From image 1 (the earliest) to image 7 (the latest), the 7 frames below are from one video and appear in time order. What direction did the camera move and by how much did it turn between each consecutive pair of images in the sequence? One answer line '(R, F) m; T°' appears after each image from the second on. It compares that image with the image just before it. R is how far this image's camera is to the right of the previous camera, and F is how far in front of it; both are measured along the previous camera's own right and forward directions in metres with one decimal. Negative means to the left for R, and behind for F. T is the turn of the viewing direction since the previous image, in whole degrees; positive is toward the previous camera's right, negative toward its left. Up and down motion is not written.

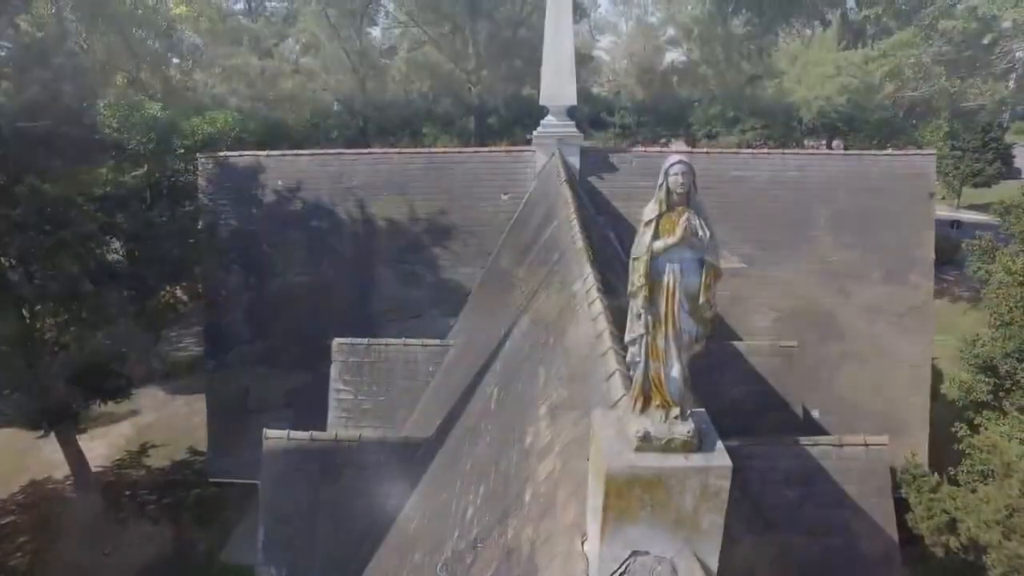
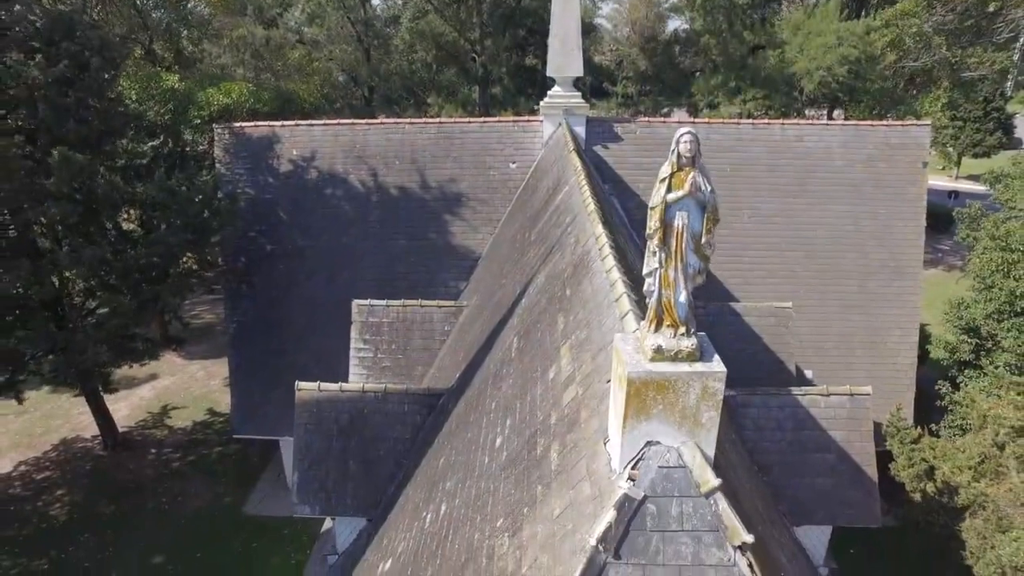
(-0.2, -0.6) m; 0°
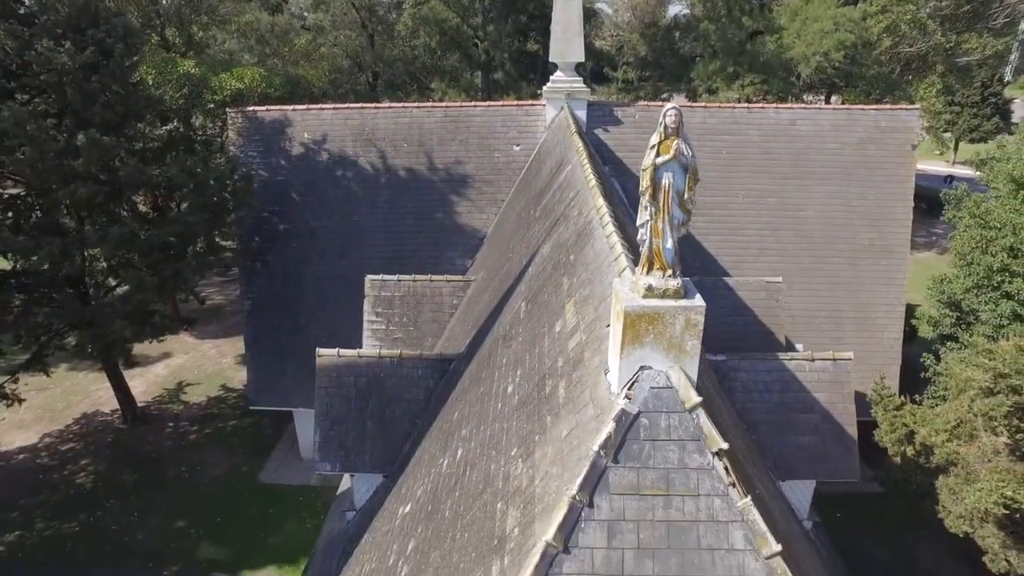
(-0.1, -0.6) m; 0°
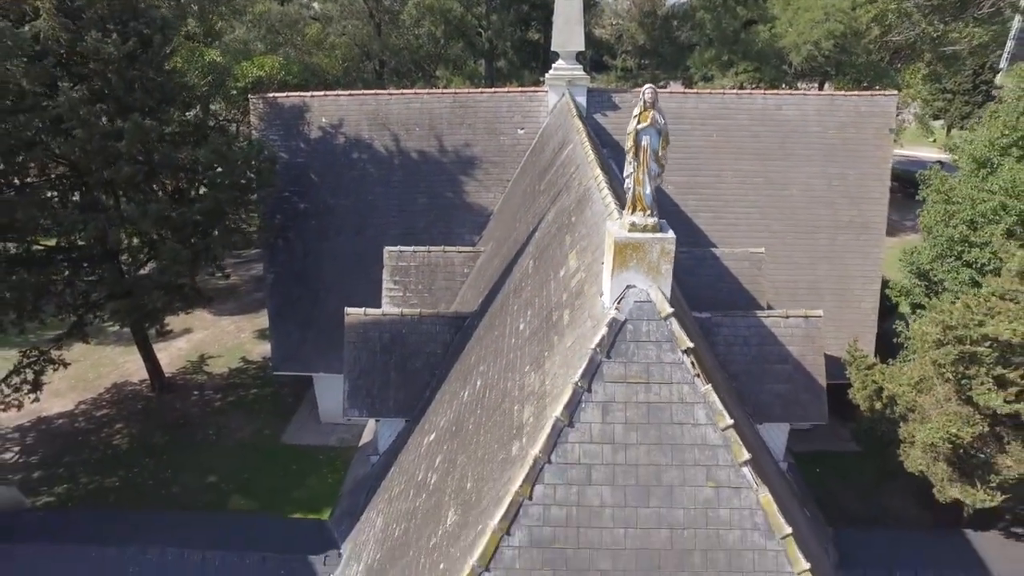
(-0.1, -1.1) m; 0°
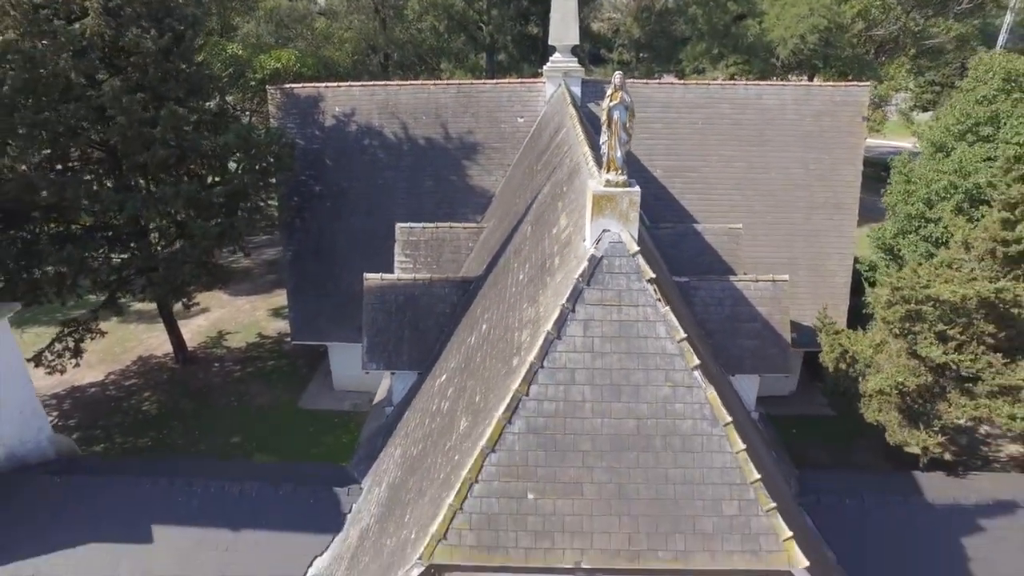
(0.0, -1.3) m; 0°
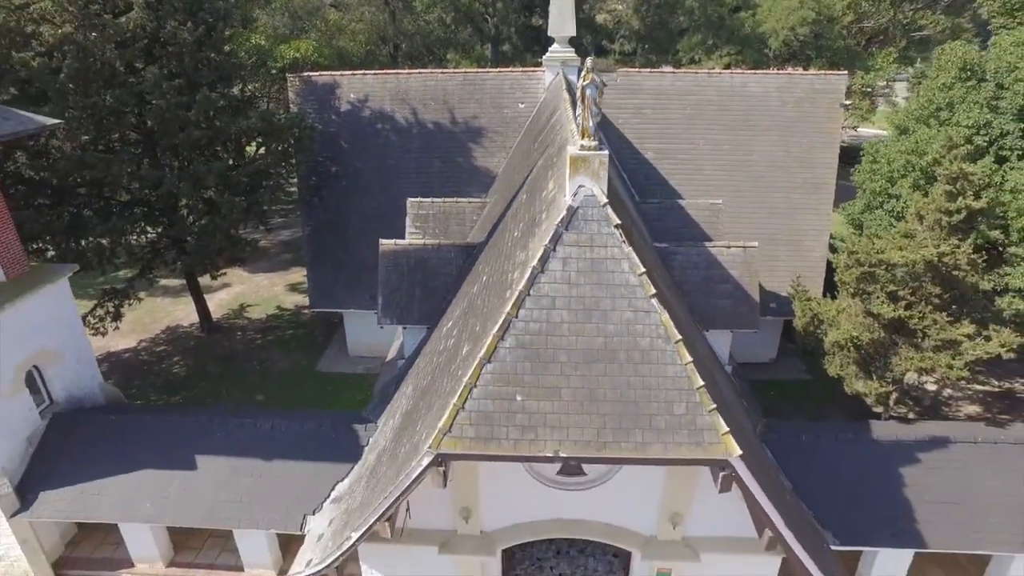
(+0.2, -1.4) m; -1°
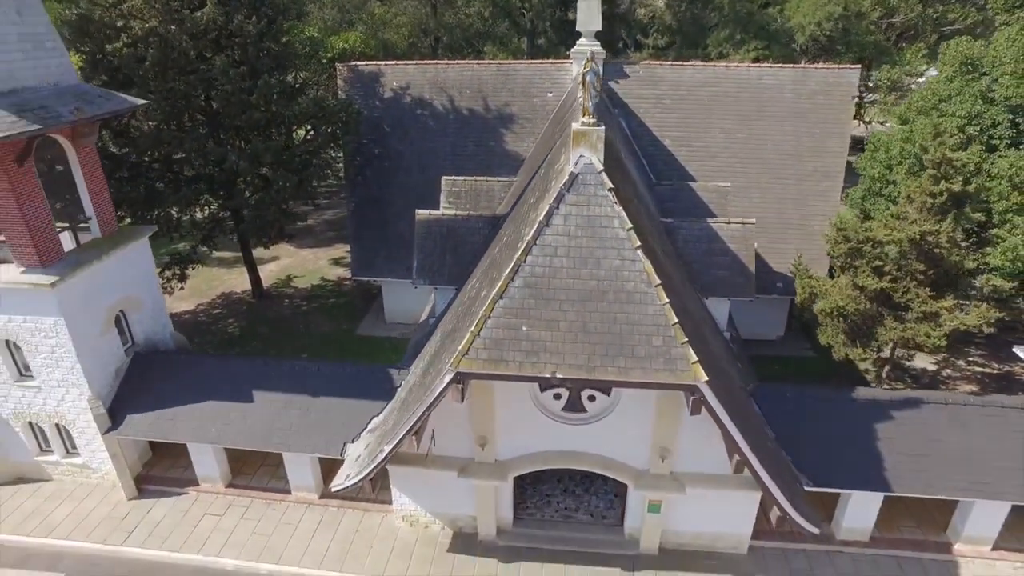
(+0.4, -1.6) m; -3°
